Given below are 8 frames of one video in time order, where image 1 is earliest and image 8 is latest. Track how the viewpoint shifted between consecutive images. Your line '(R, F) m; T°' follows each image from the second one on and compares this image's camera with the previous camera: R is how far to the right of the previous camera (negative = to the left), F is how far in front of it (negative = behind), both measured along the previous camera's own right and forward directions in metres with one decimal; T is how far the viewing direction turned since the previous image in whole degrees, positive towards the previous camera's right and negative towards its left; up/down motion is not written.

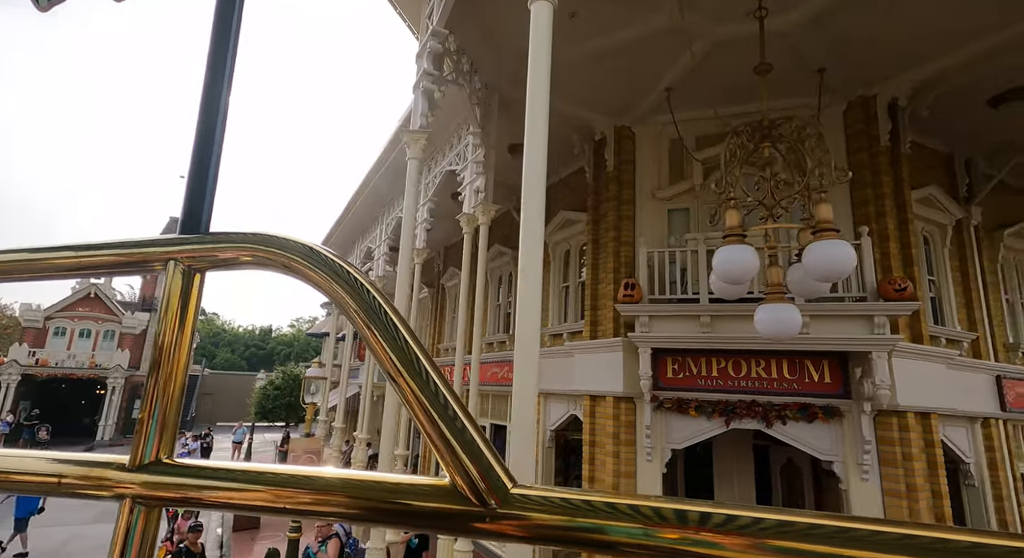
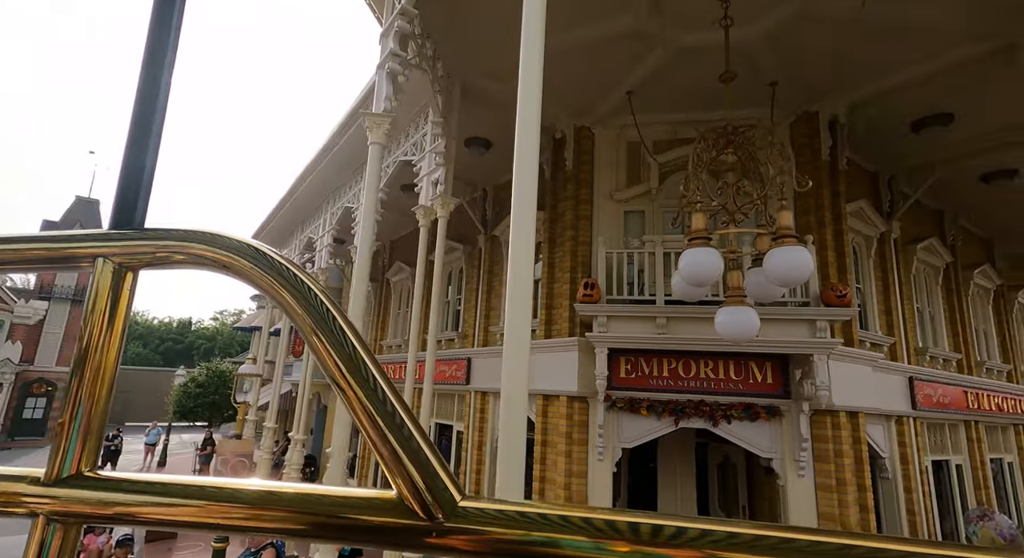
(-0.3, +0.1) m; +7°
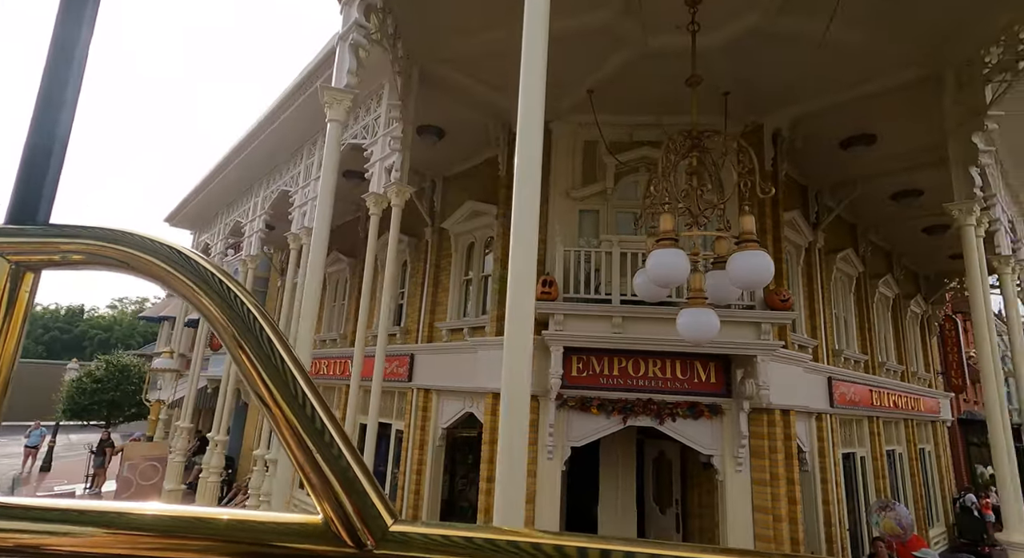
(-0.4, +0.2) m; +8°
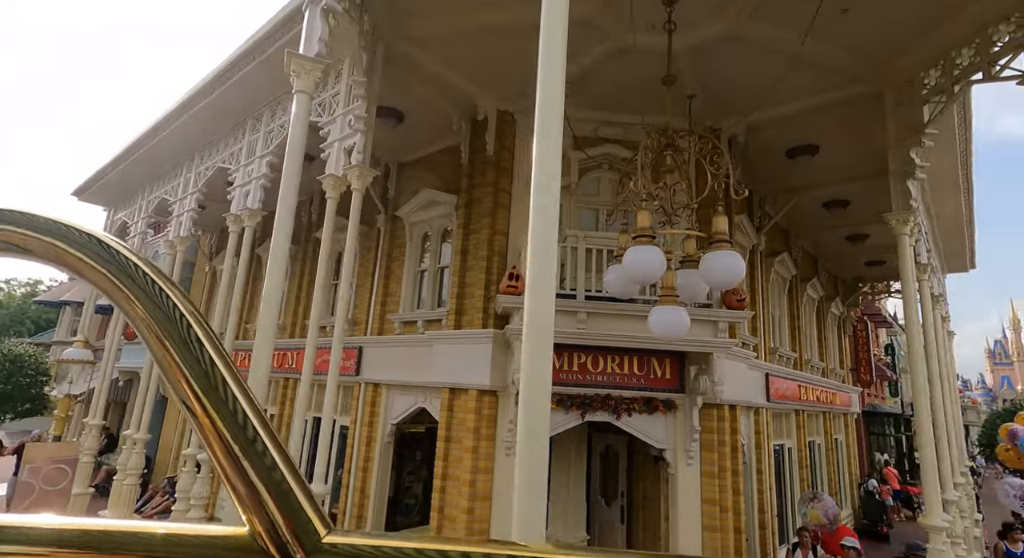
(-0.4, +0.2) m; +7°
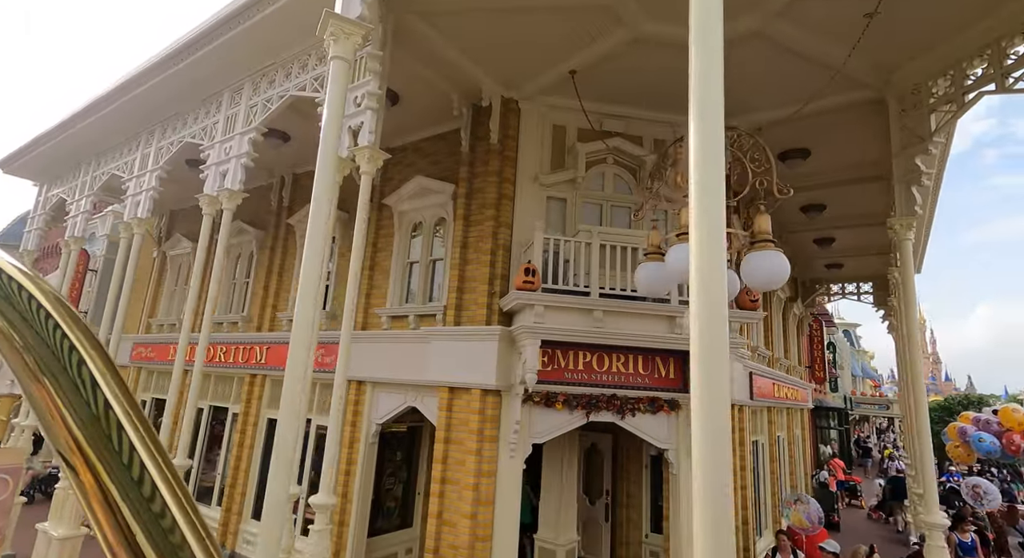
(-0.8, +0.4) m; +6°
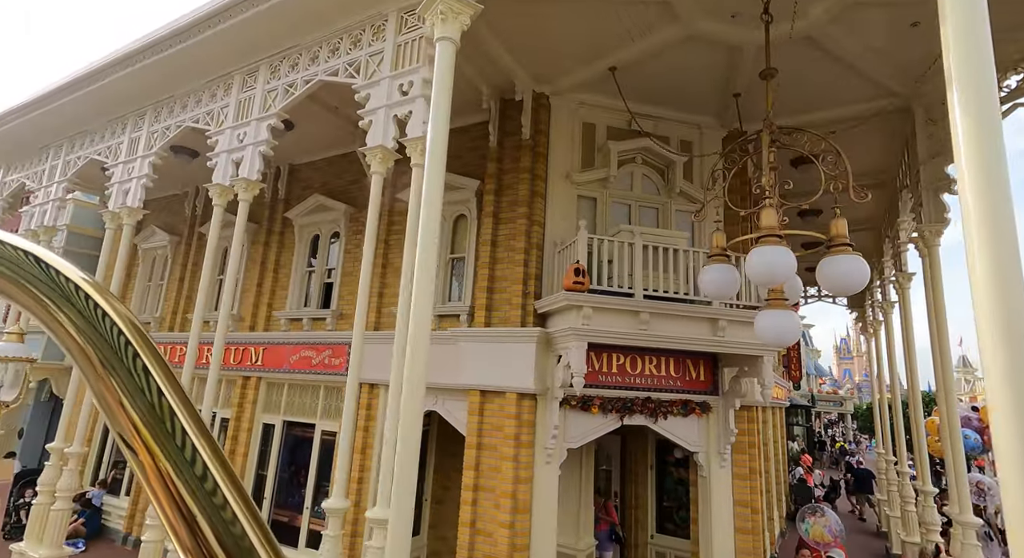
(-1.0, +0.3) m; +5°
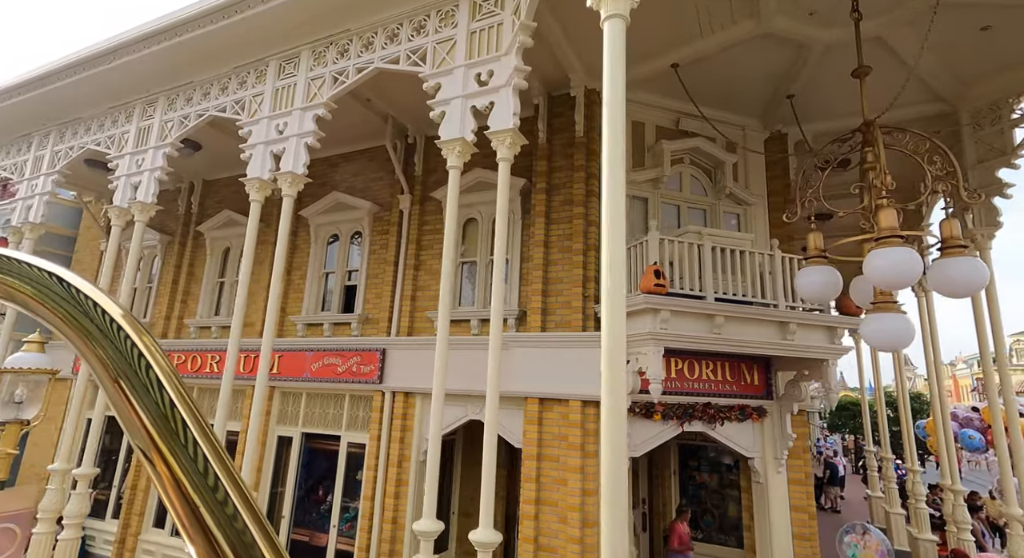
(-1.2, +0.4) m; +4°
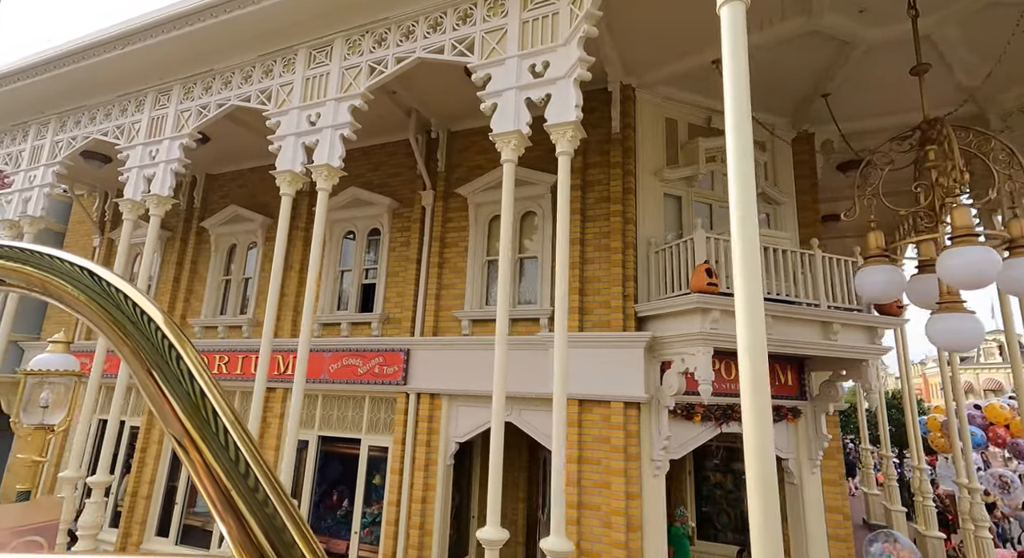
(-0.7, +0.2) m; +2°
